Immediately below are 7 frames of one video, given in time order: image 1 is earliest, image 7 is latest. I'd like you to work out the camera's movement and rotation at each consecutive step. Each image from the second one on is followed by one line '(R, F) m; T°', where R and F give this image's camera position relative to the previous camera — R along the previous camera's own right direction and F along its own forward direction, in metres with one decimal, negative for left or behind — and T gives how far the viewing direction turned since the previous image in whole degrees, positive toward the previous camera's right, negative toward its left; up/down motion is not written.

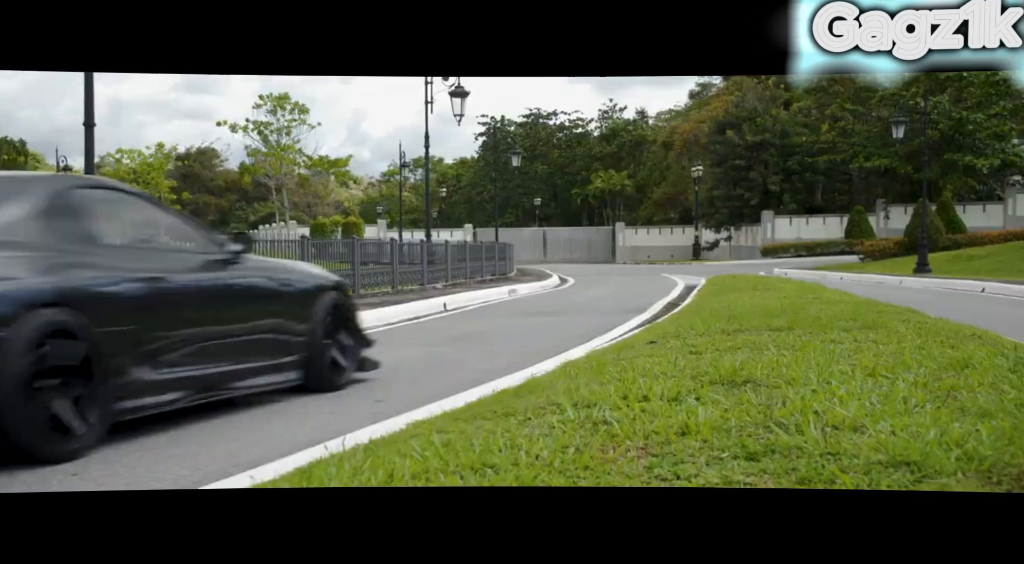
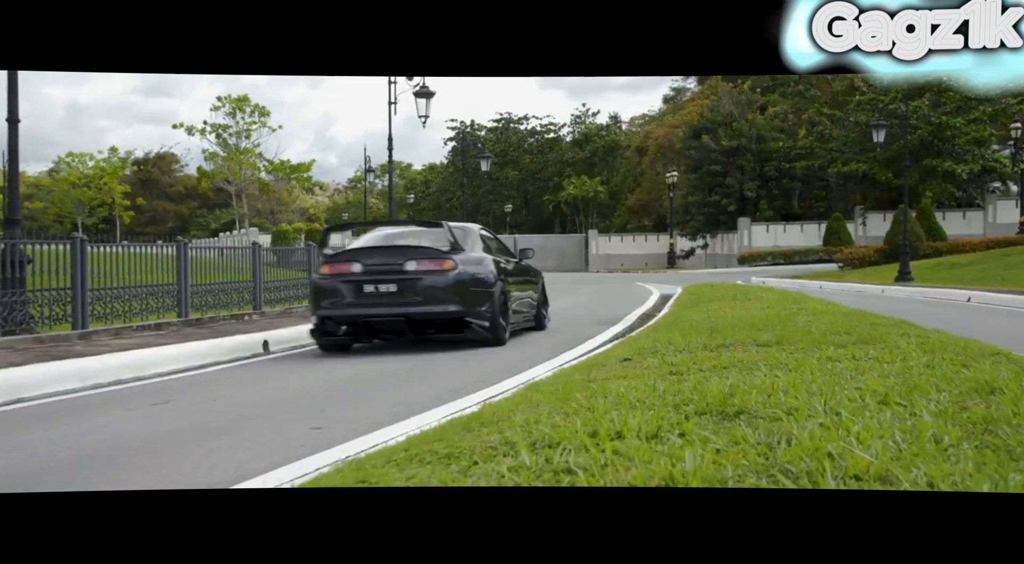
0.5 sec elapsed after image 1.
(+0.1, +1.1) m; +1°
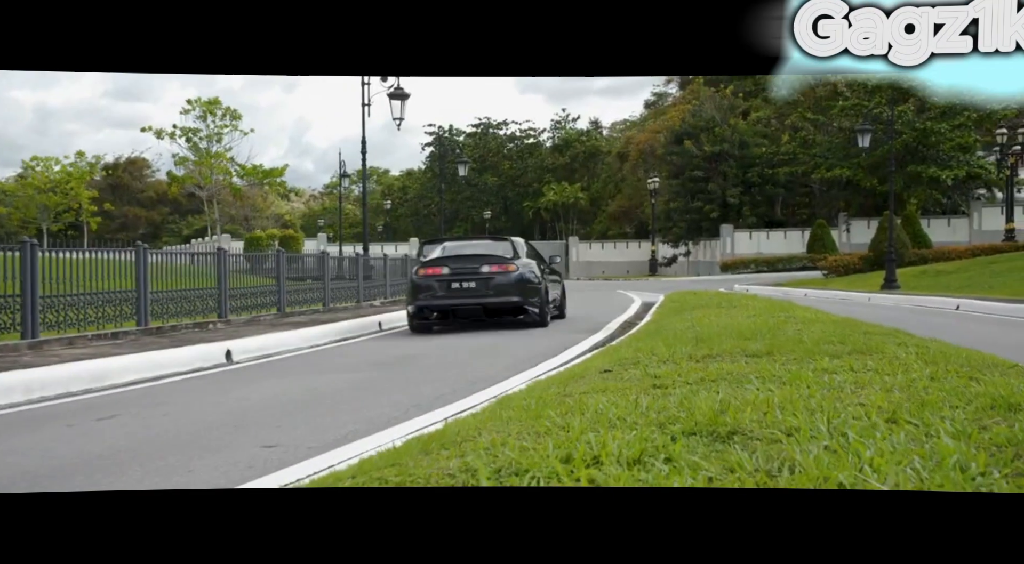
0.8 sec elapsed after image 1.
(+0.1, +0.7) m; +1°
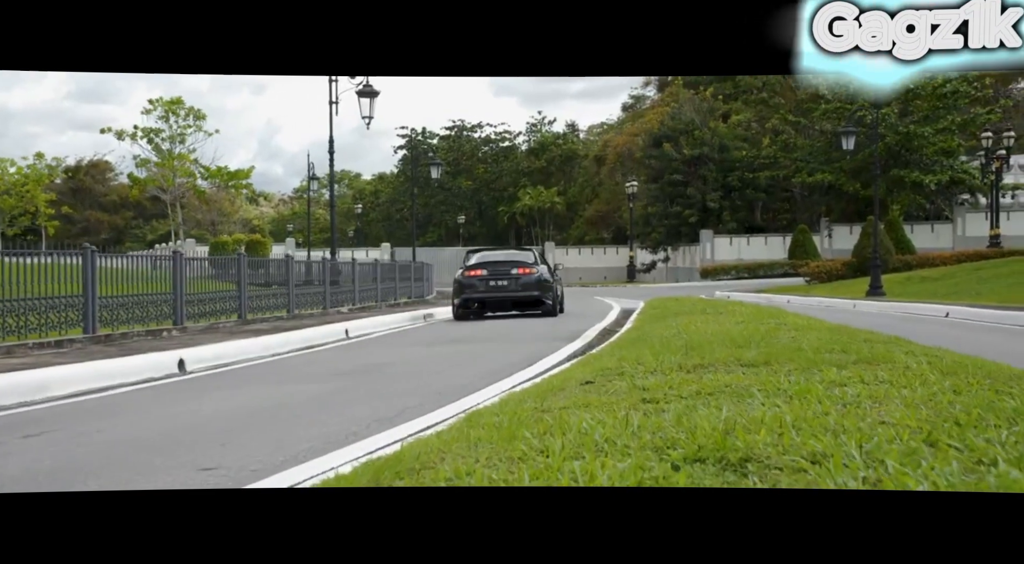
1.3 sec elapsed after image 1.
(0.0, +0.9) m; +1°
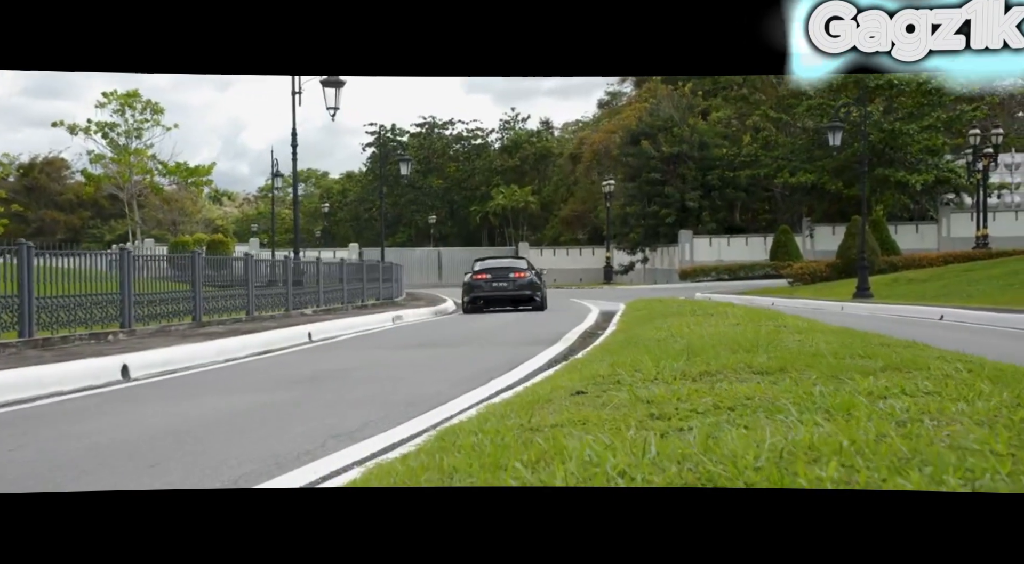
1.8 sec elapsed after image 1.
(-0.1, +1.1) m; +2°
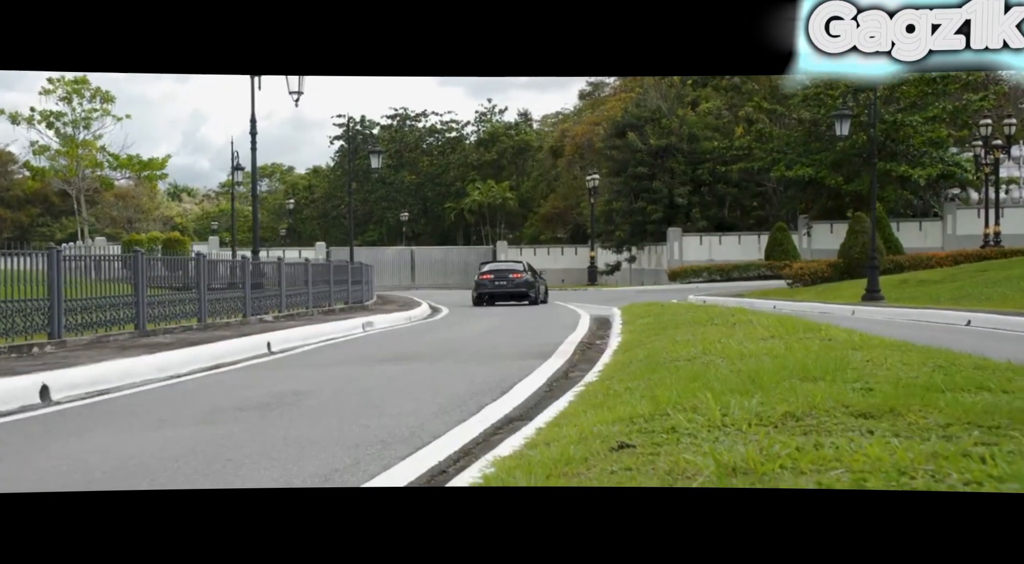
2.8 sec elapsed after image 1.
(-0.2, +1.9) m; +2°
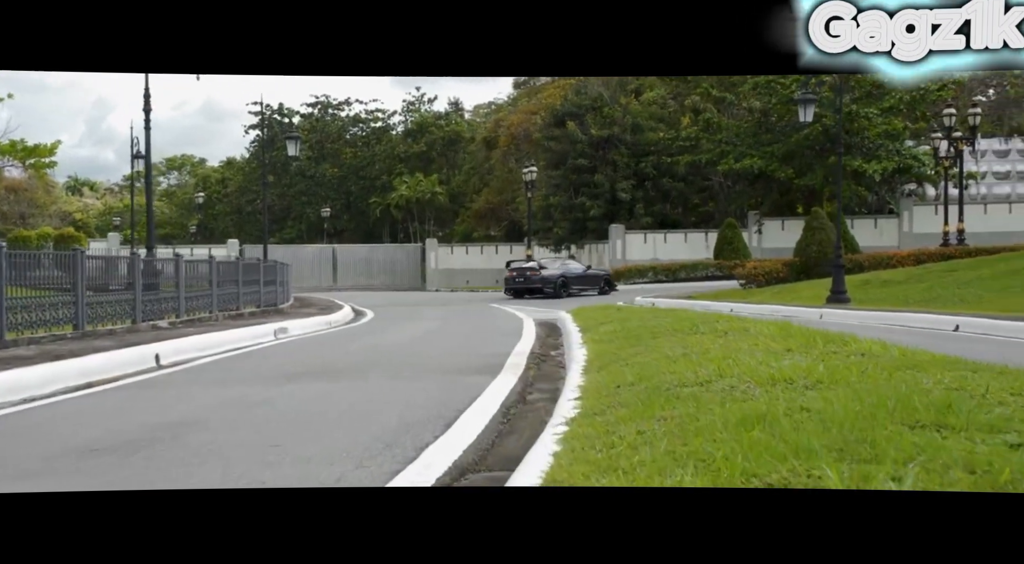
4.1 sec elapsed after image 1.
(-0.2, +2.2) m; +4°
